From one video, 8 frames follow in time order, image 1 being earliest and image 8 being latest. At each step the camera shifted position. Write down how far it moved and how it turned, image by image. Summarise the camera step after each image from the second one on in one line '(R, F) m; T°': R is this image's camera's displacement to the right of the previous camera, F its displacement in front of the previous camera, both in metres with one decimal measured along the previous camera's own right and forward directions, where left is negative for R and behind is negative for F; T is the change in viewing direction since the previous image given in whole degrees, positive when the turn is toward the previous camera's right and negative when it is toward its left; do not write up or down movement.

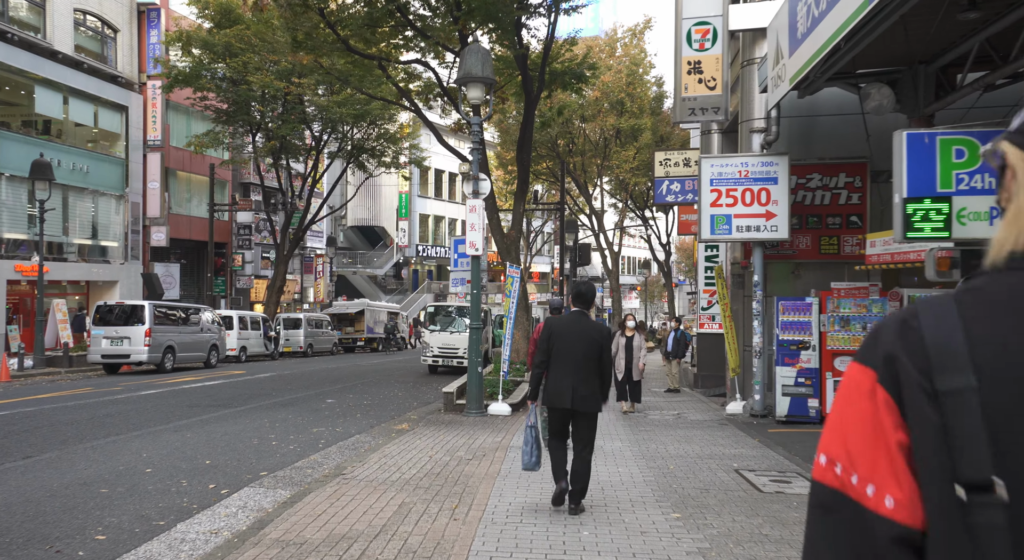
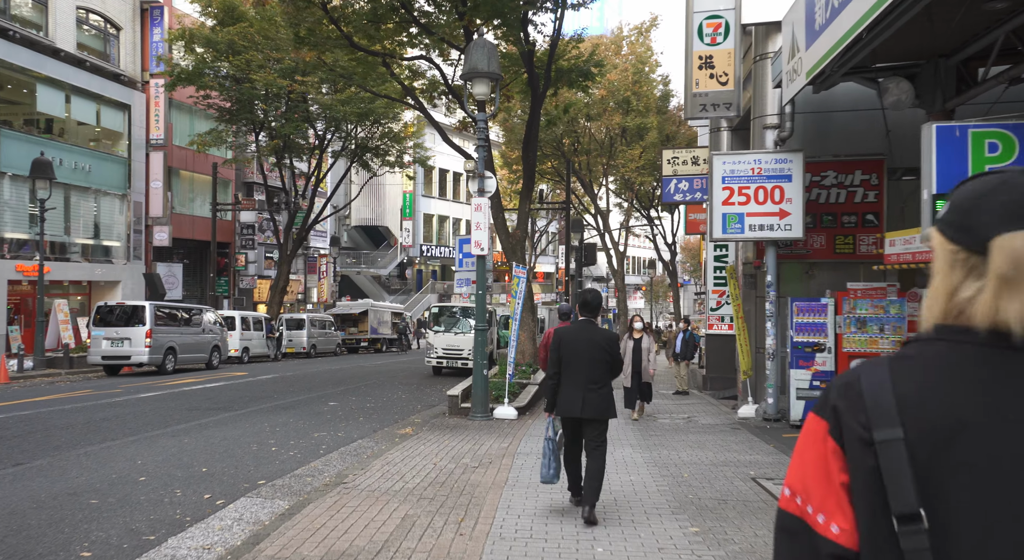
(0.0, +0.3) m; 0°
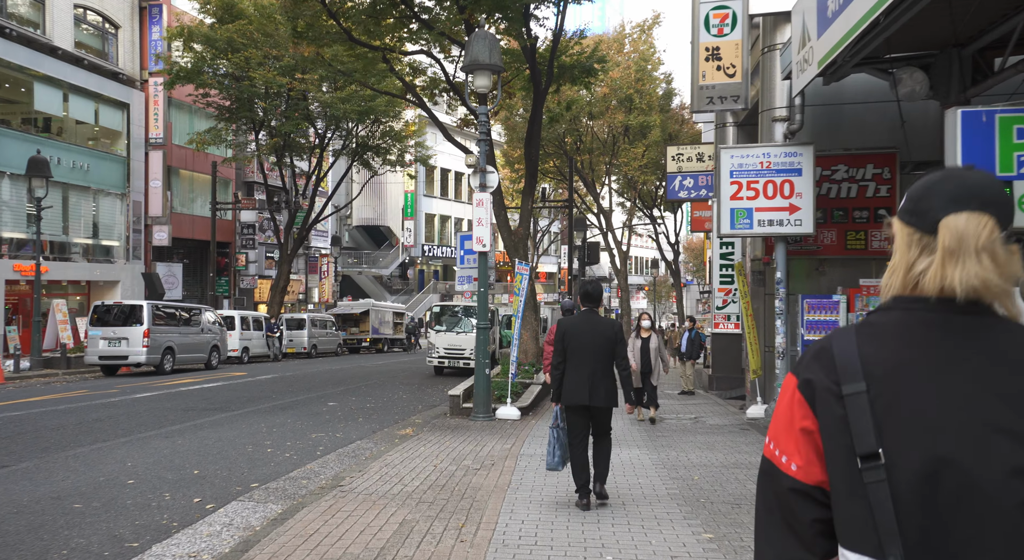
(0.0, +0.3) m; 0°
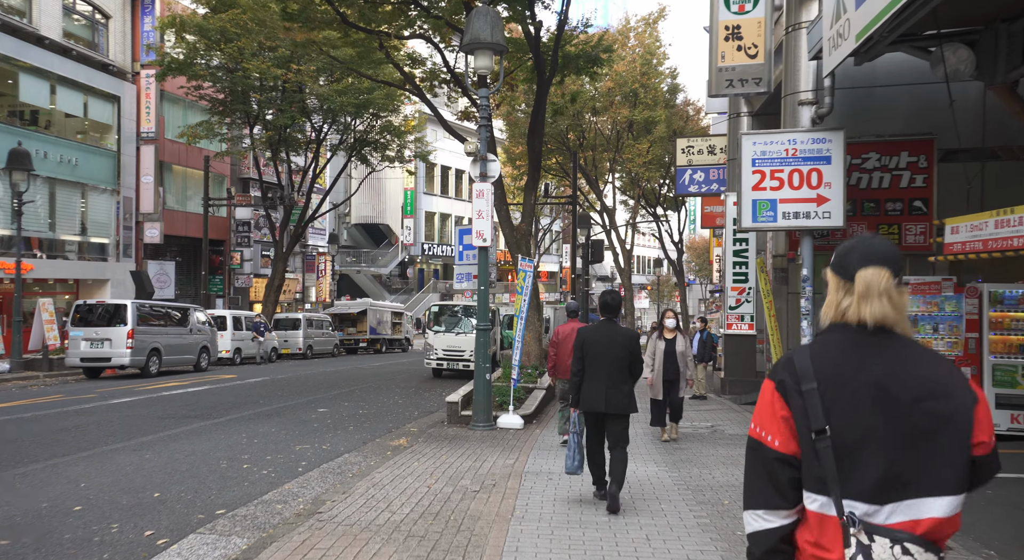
(0.0, +1.0) m; 0°
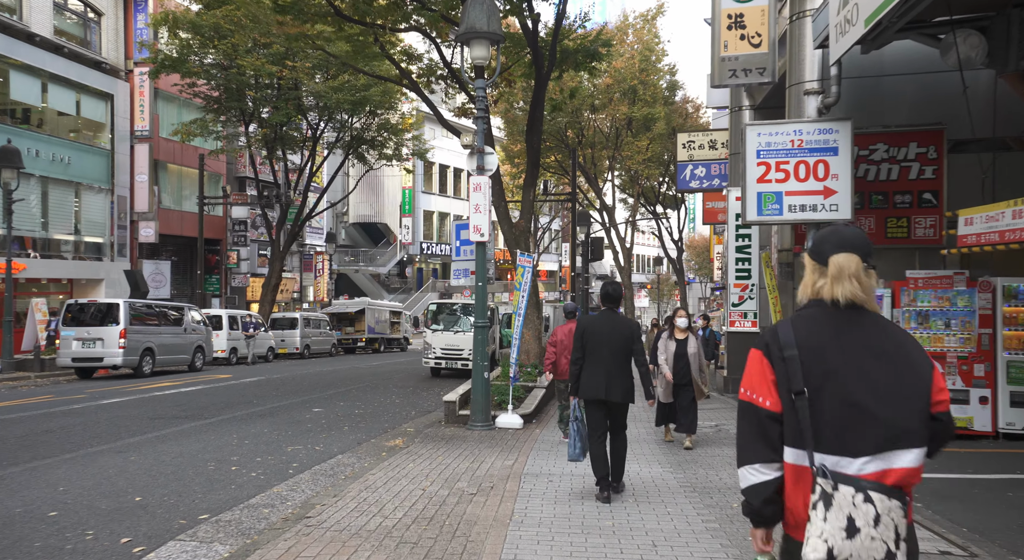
(0.0, +0.3) m; 0°
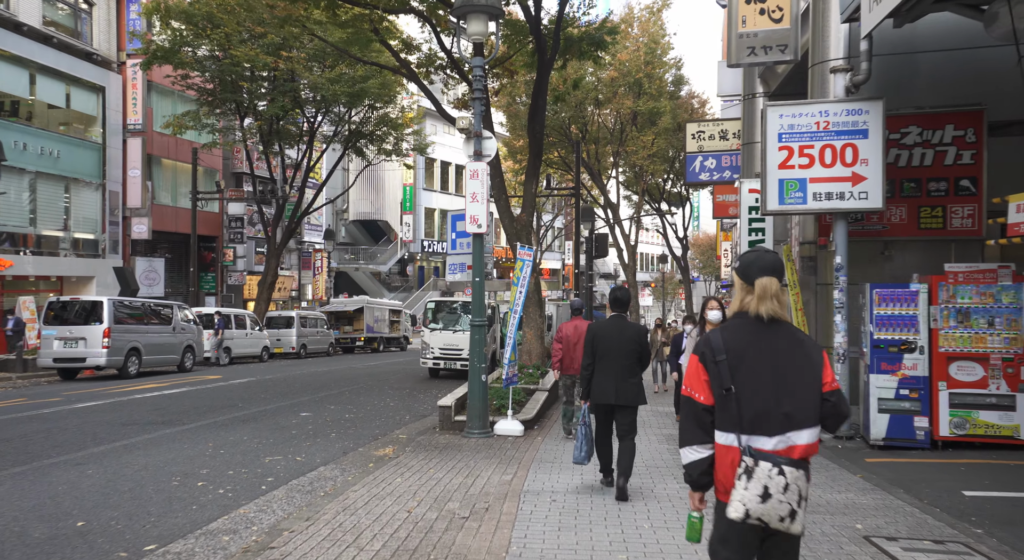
(0.0, +0.9) m; 0°
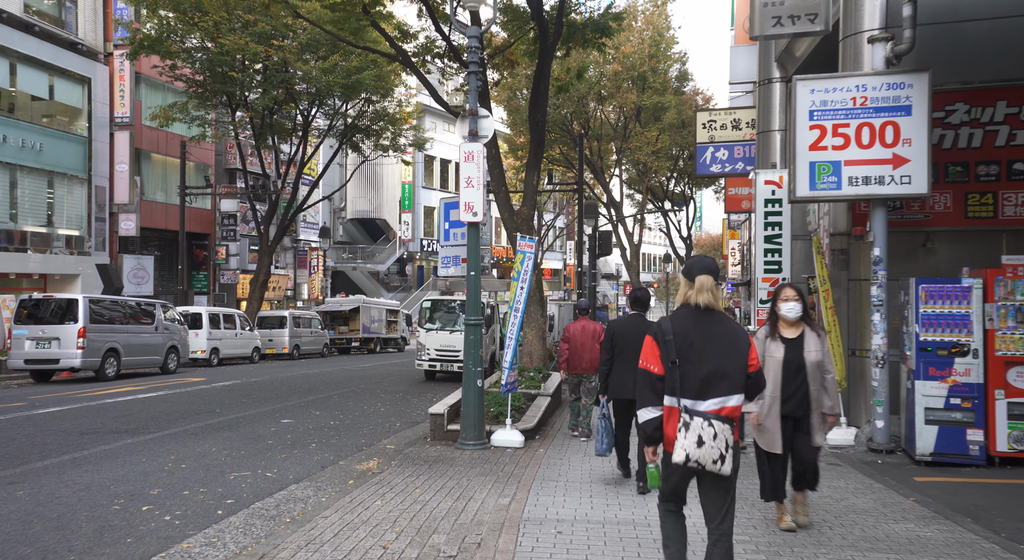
(0.0, +1.1) m; 0°
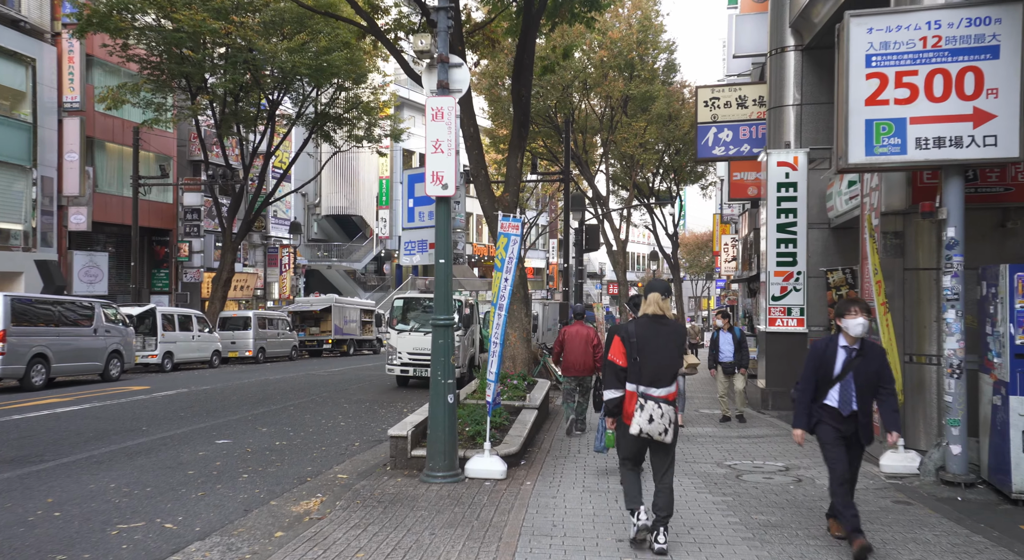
(0.0, +1.9) m; +1°
